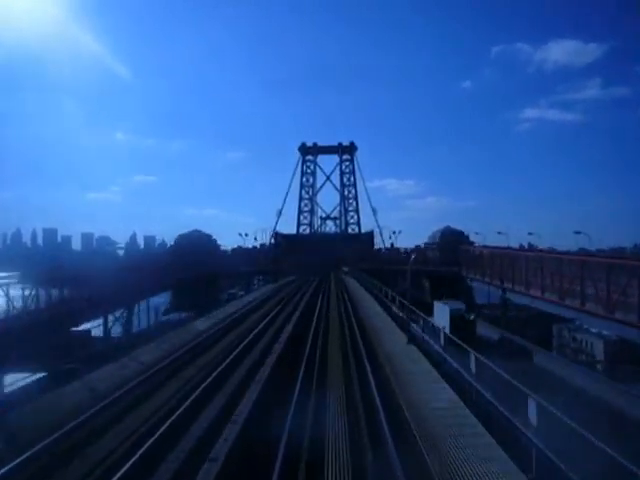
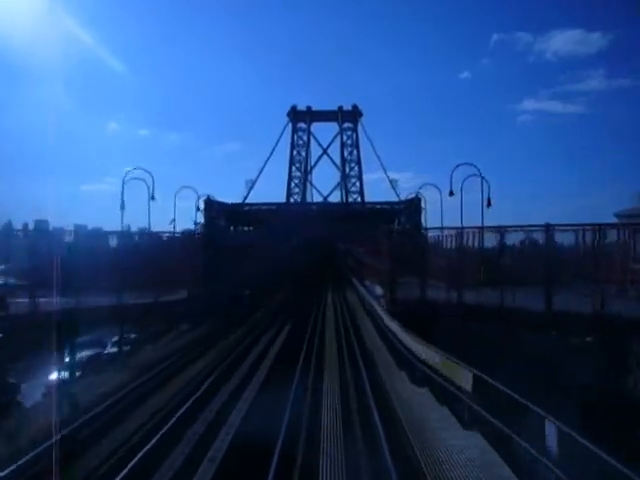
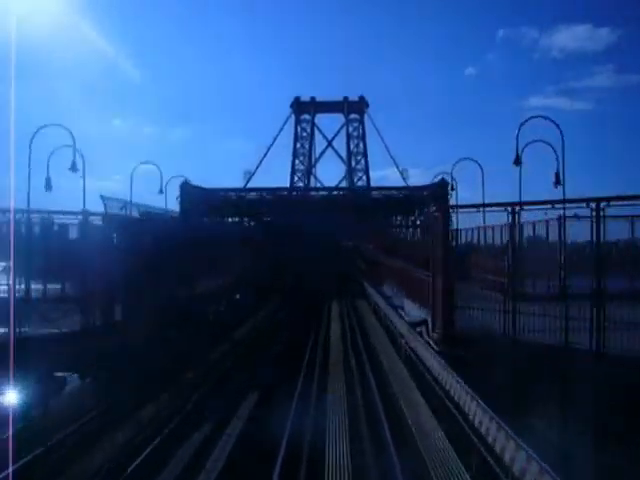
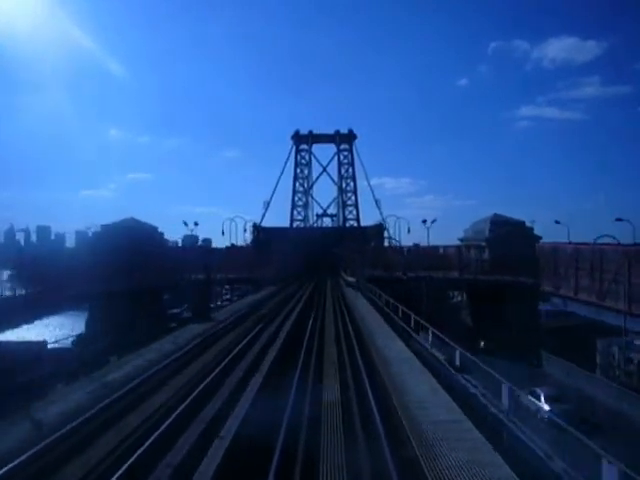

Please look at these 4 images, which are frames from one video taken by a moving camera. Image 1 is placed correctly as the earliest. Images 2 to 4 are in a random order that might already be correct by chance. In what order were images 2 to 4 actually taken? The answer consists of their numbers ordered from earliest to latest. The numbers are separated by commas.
4, 2, 3
